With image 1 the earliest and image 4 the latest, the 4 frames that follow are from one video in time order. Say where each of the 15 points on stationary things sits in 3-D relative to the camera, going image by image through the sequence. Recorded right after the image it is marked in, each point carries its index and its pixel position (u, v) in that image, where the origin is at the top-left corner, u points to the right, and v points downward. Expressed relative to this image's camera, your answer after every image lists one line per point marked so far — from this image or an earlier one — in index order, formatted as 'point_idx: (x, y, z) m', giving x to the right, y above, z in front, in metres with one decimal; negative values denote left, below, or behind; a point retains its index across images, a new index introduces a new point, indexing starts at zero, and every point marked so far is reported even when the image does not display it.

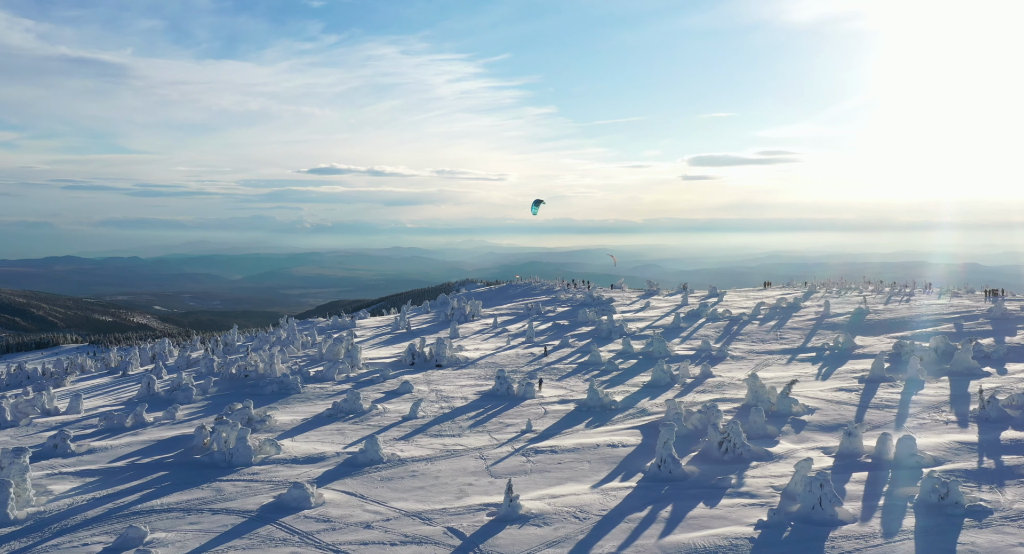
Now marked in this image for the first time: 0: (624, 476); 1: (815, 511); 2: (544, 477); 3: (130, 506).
0: (+2.6, -4.5, +19.2) m
1: (+5.3, -4.1, +14.9) m
2: (+0.7, -4.6, +19.5) m
3: (-8.5, -5.1, +19.0) m
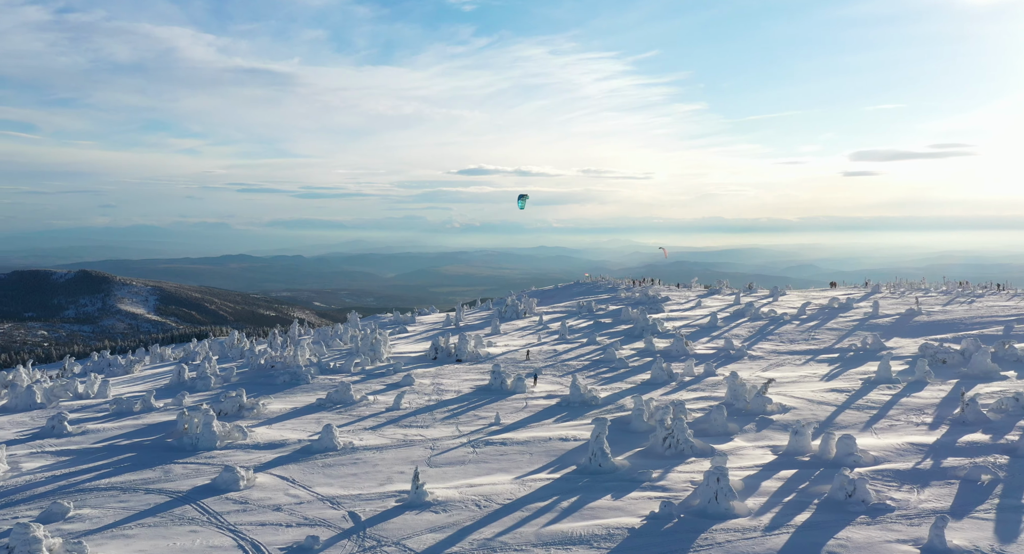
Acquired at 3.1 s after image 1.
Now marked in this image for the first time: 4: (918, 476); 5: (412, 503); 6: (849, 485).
0: (+1.0, -4.3, +19.2) m
1: (+3.4, -3.9, +14.8) m
2: (-0.9, -4.4, +19.7) m
3: (-10.1, -4.8, +19.8) m
4: (+8.2, -4.0, +17.1) m
5: (-1.9, -4.2, +15.8) m
6: (+6.0, -3.7, +15.2) m
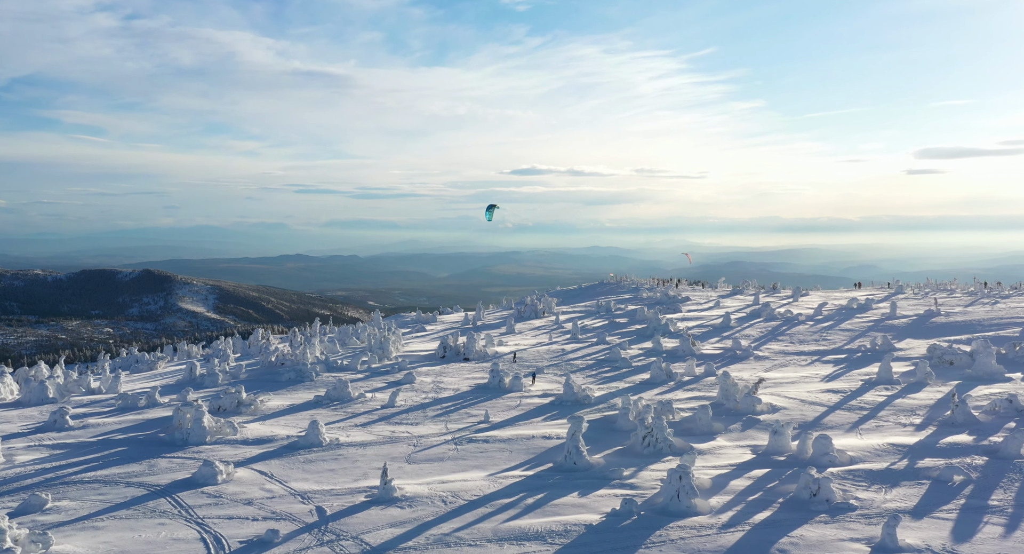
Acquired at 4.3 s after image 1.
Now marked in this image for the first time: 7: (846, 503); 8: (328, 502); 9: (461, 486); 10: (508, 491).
0: (+0.4, -4.3, +19.3) m
1: (+2.8, -3.9, +14.8) m
2: (-1.4, -4.3, +19.8) m
3: (-10.6, -4.8, +20.2) m
4: (+7.6, -4.0, +17.0) m
5: (-2.5, -4.2, +16.0) m
6: (+5.4, -3.7, +15.2) m
7: (+5.9, -4.0, +15.1) m
8: (-3.5, -4.3, +16.1) m
9: (-1.0, -4.2, +17.1) m
10: (-0.1, -4.2, +16.7) m
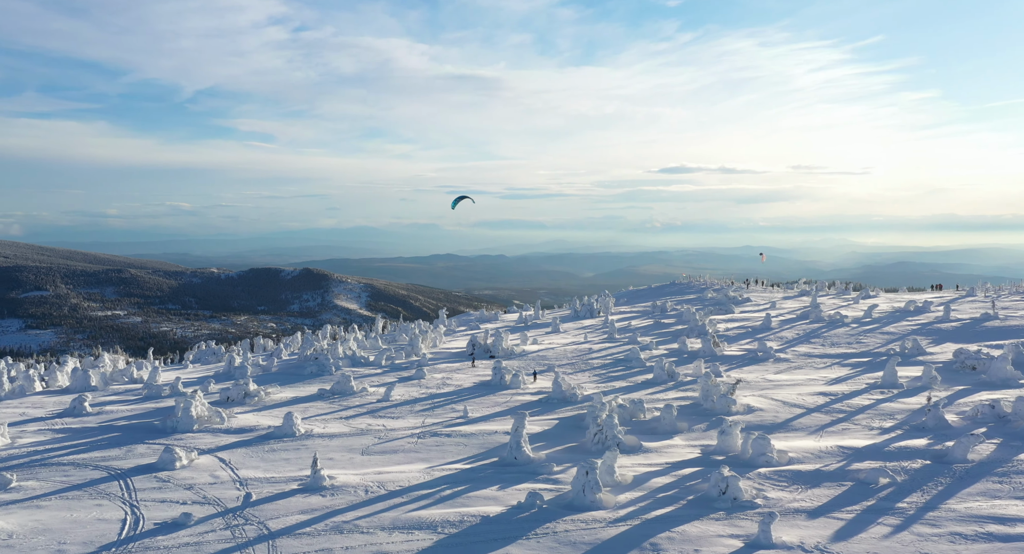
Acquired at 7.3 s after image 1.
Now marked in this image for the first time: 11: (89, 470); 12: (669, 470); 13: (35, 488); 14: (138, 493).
0: (-0.9, -4.2, +19.9) m
1: (+1.1, -3.9, +15.2) m
2: (-2.7, -4.3, +20.5) m
3: (-11.9, -4.7, +21.6) m
4: (+6.1, -4.0, +17.1) m
5: (-4.0, -4.1, +16.8) m
6: (+3.8, -3.7, +15.4) m
7: (+4.3, -4.0, +15.3) m
8: (-5.0, -4.2, +17.0) m
9: (-2.5, -4.2, +17.8) m
10: (-1.6, -4.2, +17.3) m
11: (-9.5, -4.4, +19.1) m
12: (+3.3, -4.1, +17.9) m
13: (-10.0, -4.5, +18.0) m
14: (-7.5, -4.4, +17.1) m
